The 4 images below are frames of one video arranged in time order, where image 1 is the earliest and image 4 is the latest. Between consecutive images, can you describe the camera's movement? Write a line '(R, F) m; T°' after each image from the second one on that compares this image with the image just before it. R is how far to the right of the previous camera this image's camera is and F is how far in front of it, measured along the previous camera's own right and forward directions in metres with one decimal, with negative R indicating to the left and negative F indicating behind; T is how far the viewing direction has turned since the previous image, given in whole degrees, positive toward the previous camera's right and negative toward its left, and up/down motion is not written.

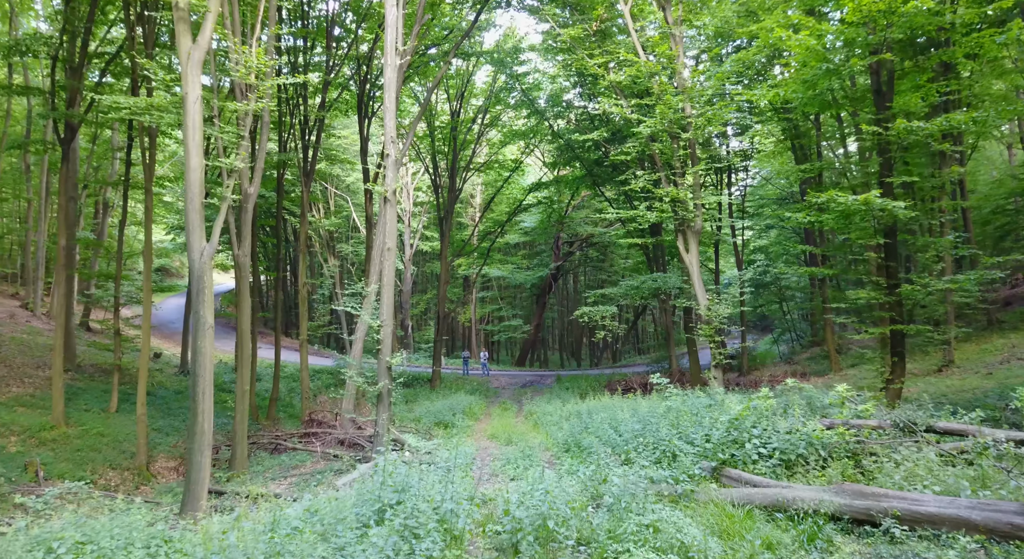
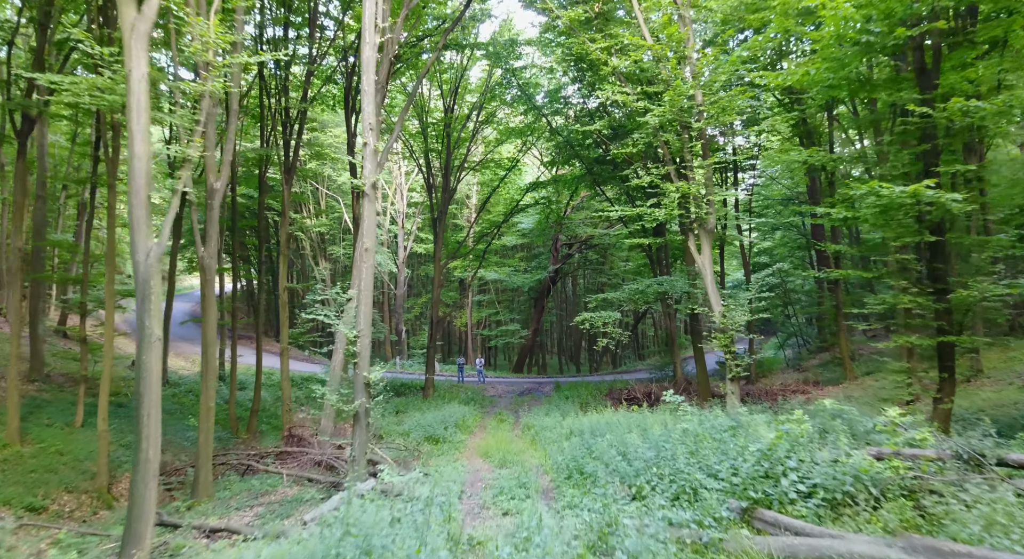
(+0.1, +0.8) m; 0°
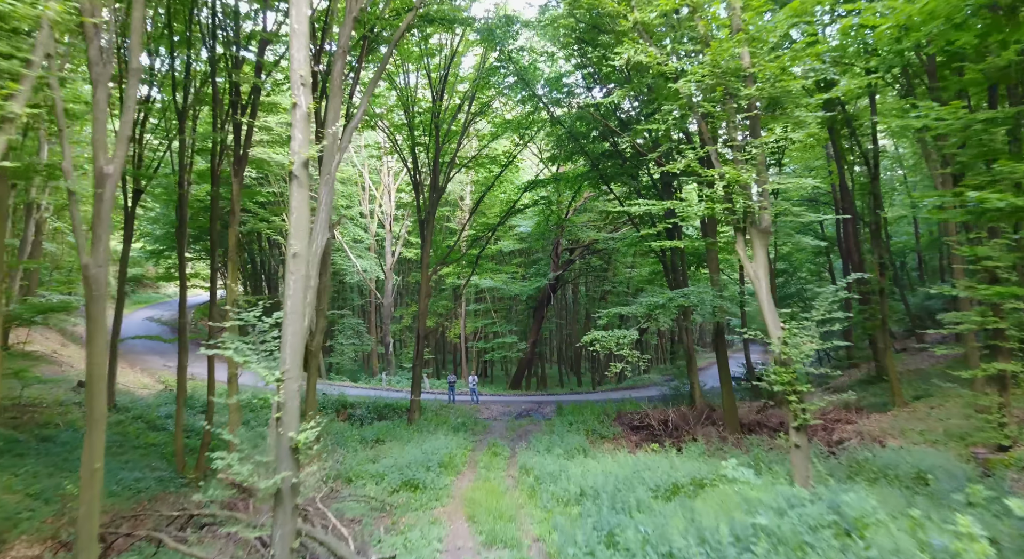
(+0.1, +2.0) m; 0°
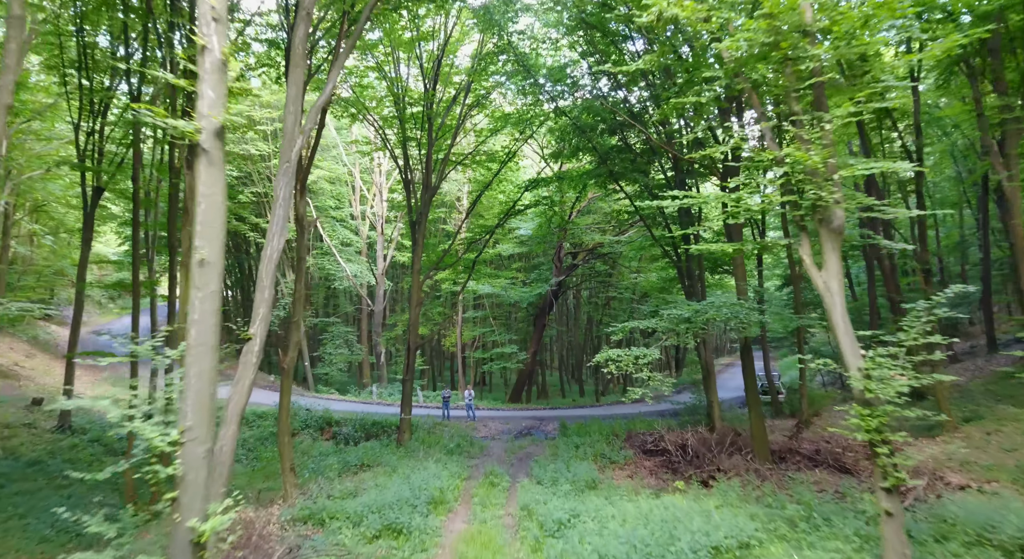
(0.0, +1.4) m; 0°
